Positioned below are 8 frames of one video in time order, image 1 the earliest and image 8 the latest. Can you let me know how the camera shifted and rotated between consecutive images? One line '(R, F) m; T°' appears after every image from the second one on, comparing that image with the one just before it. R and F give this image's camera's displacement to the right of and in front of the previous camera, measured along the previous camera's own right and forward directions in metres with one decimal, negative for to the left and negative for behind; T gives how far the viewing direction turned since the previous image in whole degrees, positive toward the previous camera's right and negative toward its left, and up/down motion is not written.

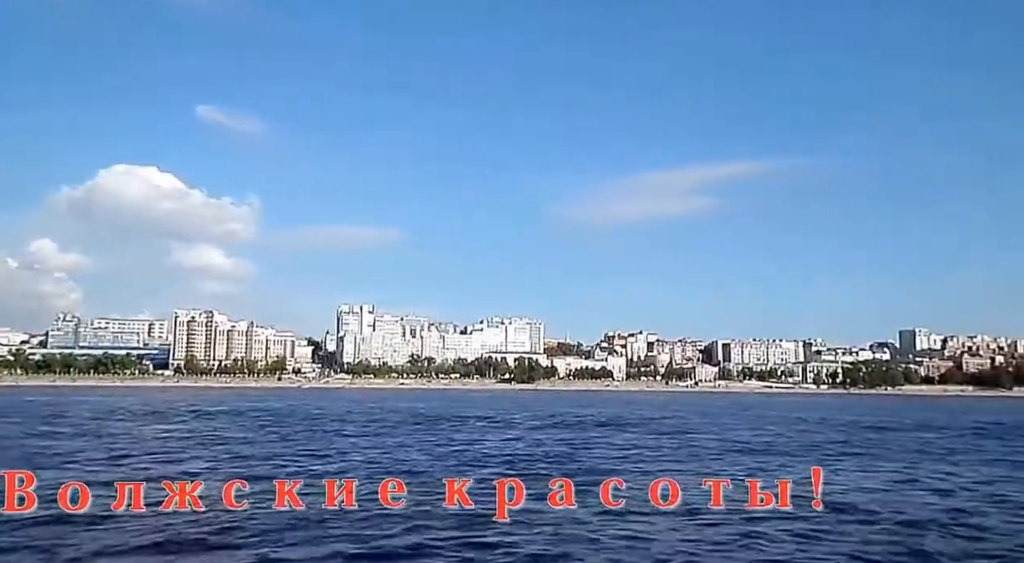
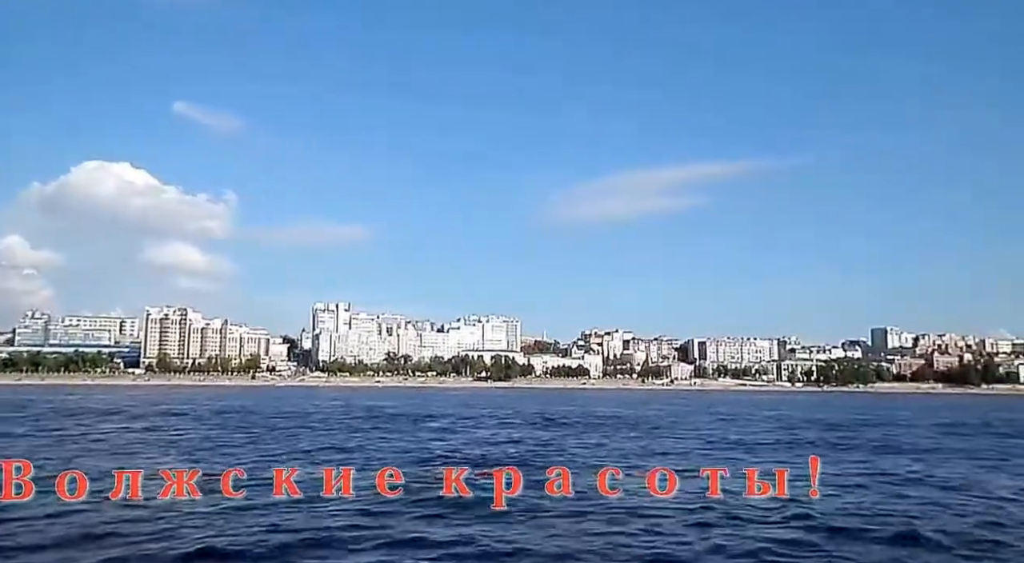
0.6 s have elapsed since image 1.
(+0.1, -0.1) m; +1°
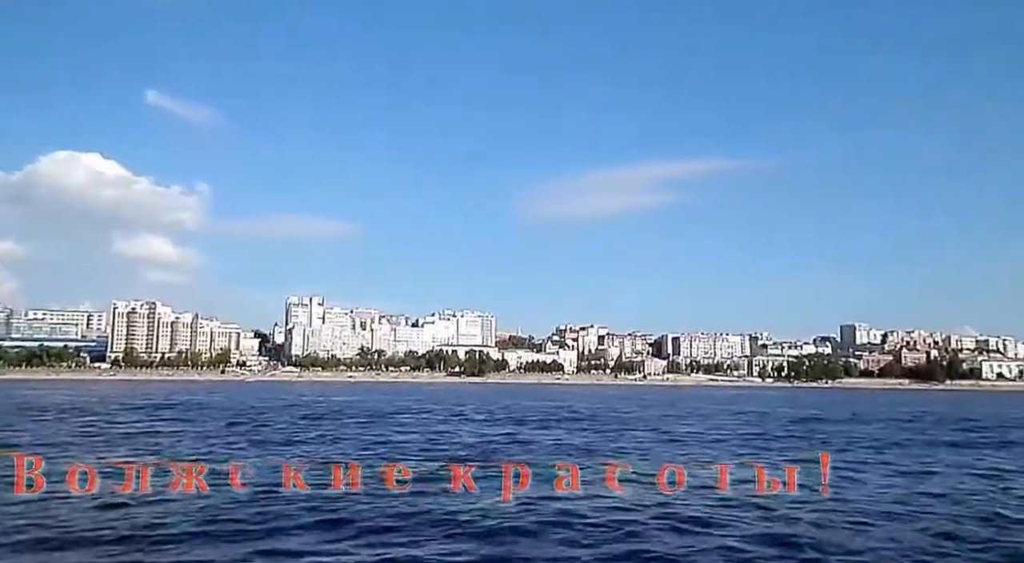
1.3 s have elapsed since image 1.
(+0.2, 0.0) m; +2°
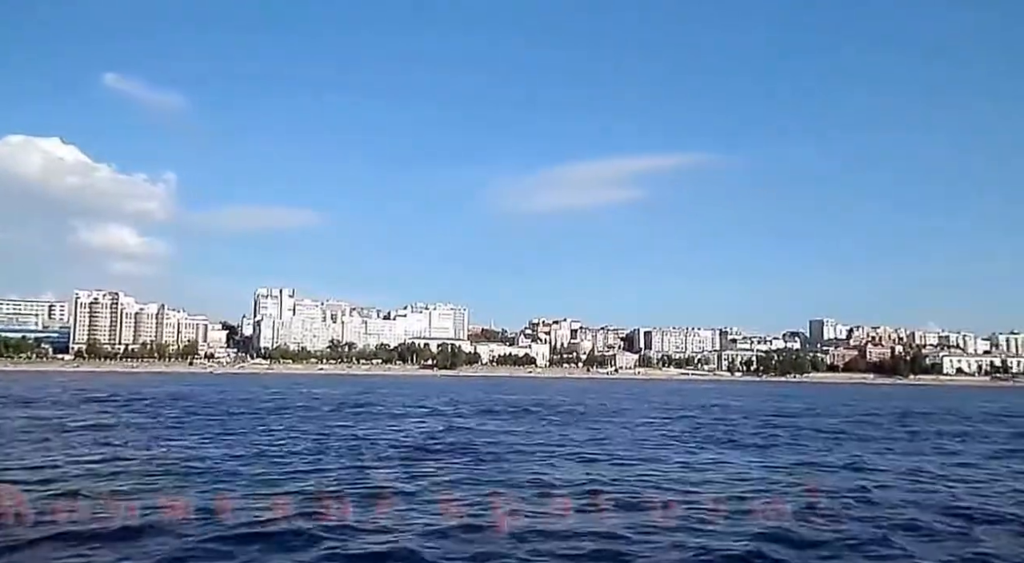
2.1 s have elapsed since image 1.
(0.0, +0.4) m; +2°
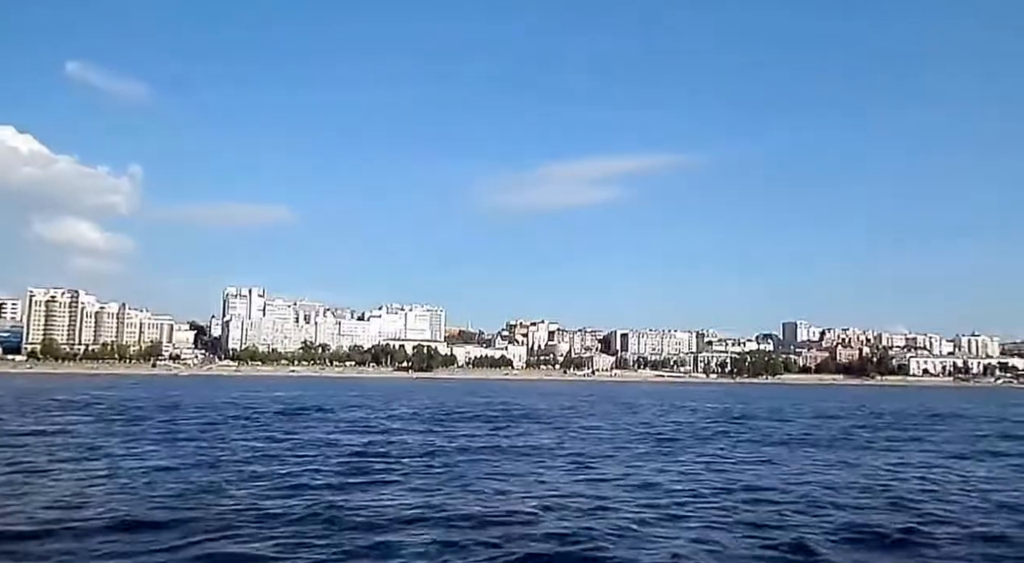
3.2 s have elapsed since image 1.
(+0.1, +1.4) m; +1°
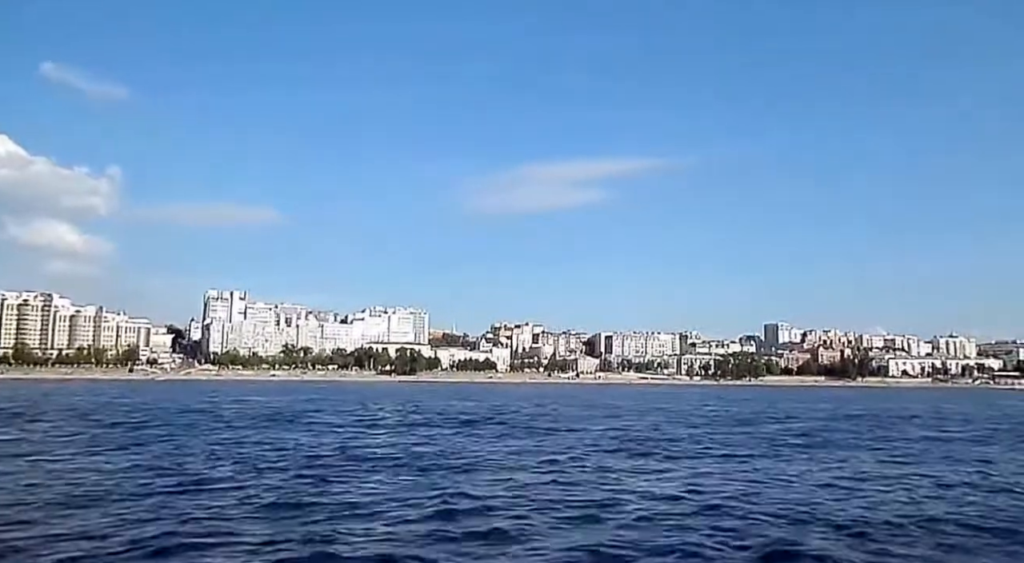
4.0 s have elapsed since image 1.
(0.0, +0.7) m; +1°
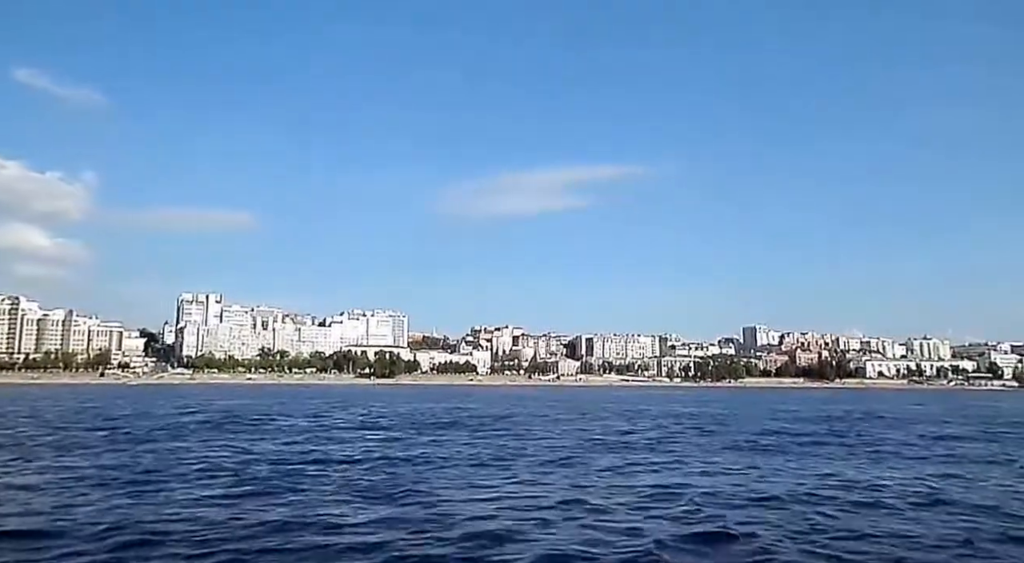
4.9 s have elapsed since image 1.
(+0.2, +0.4) m; +1°
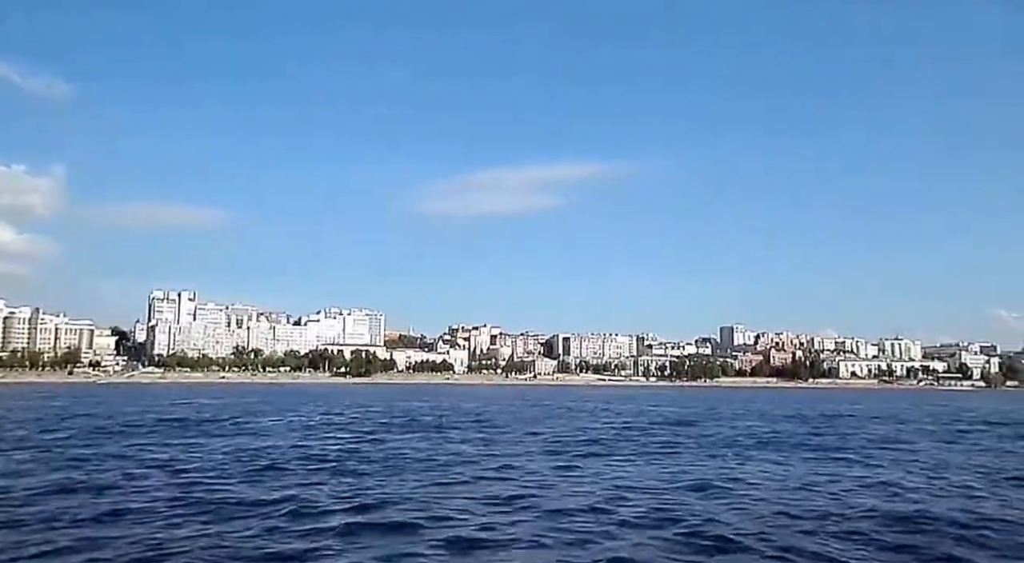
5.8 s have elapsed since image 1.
(+0.1, +0.3) m; +1°
